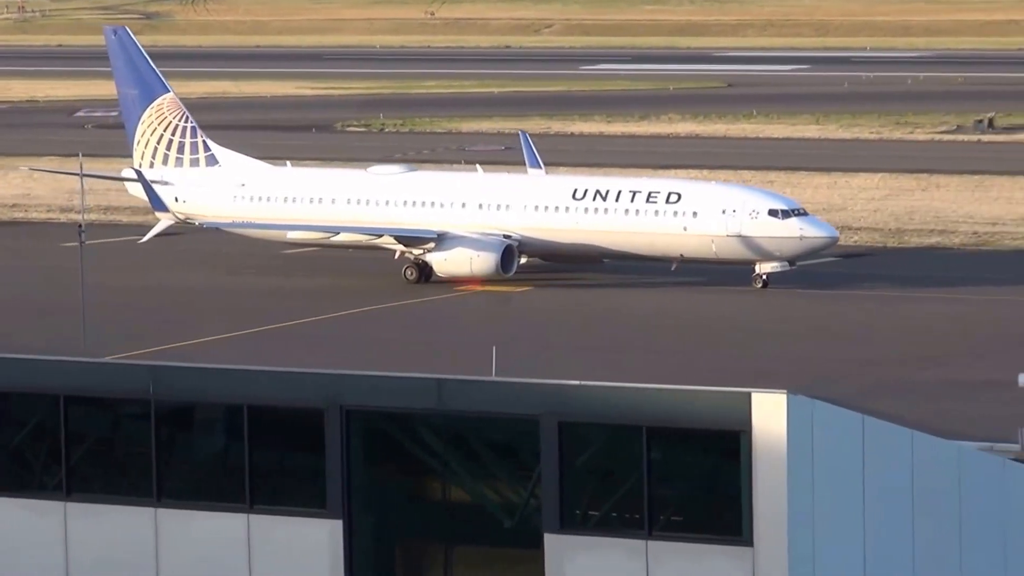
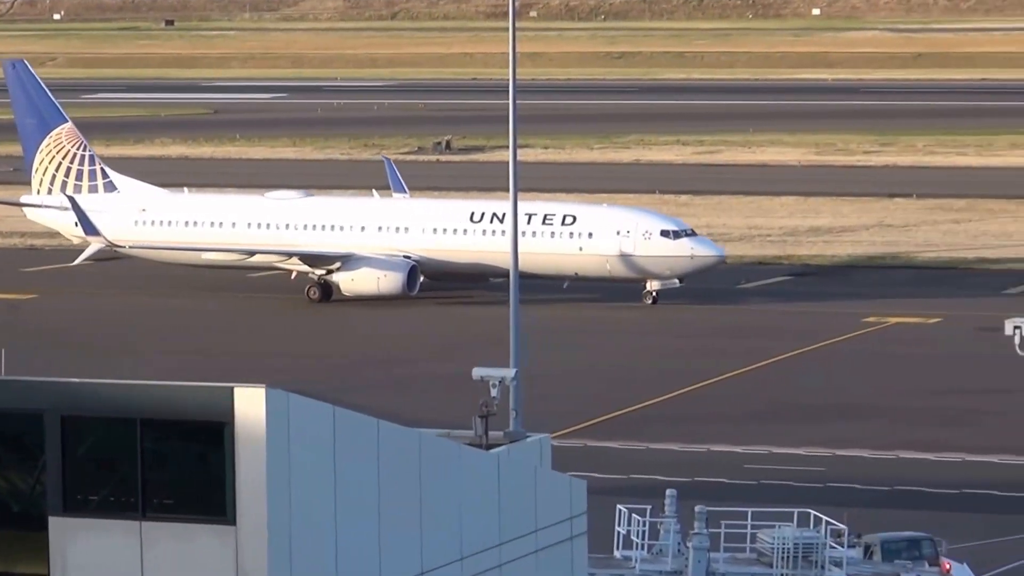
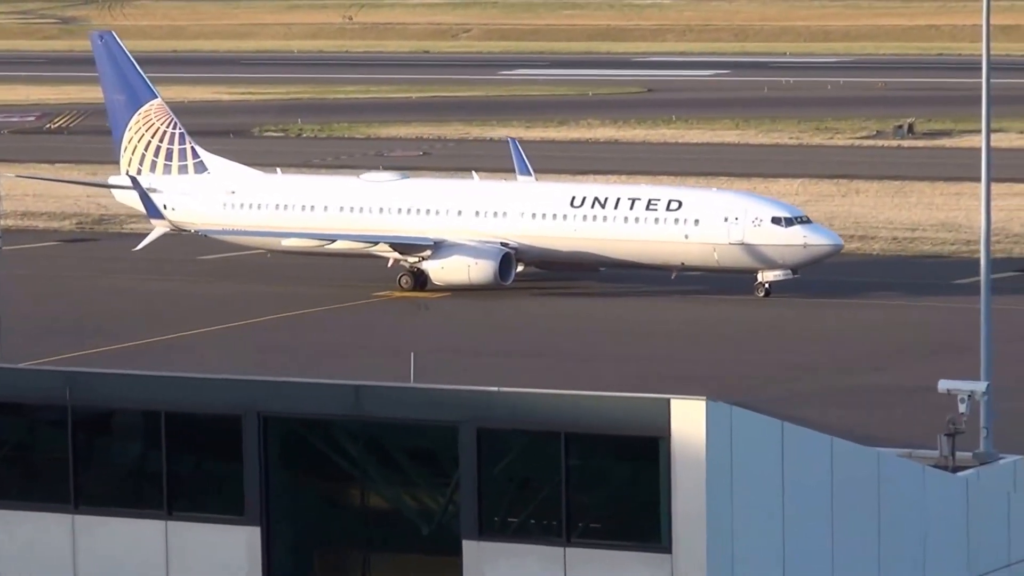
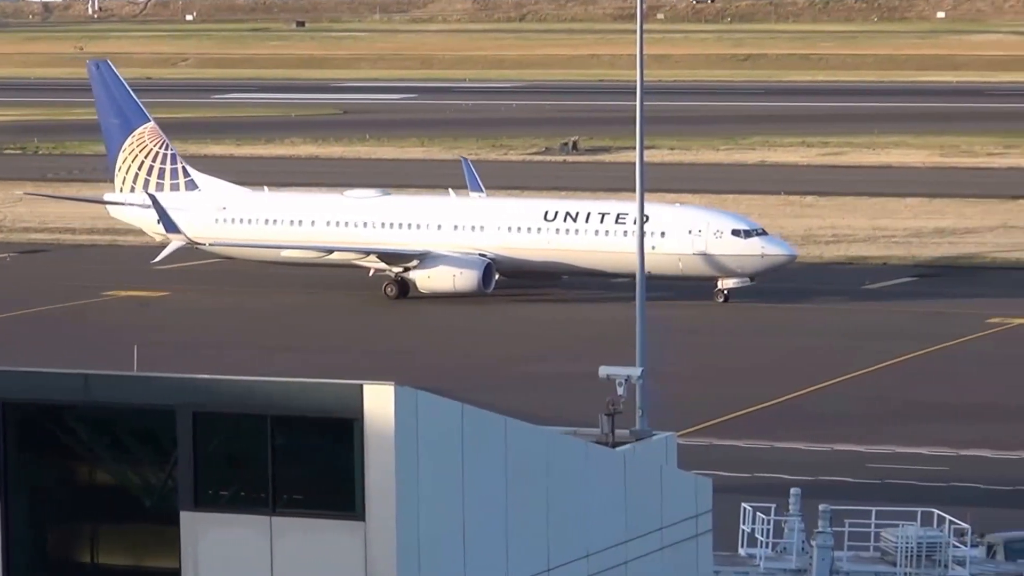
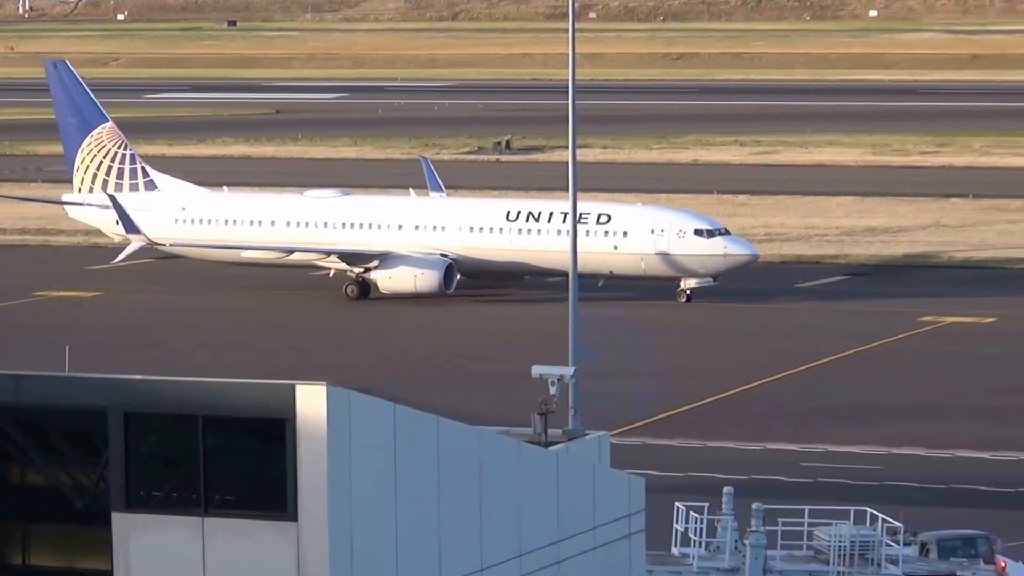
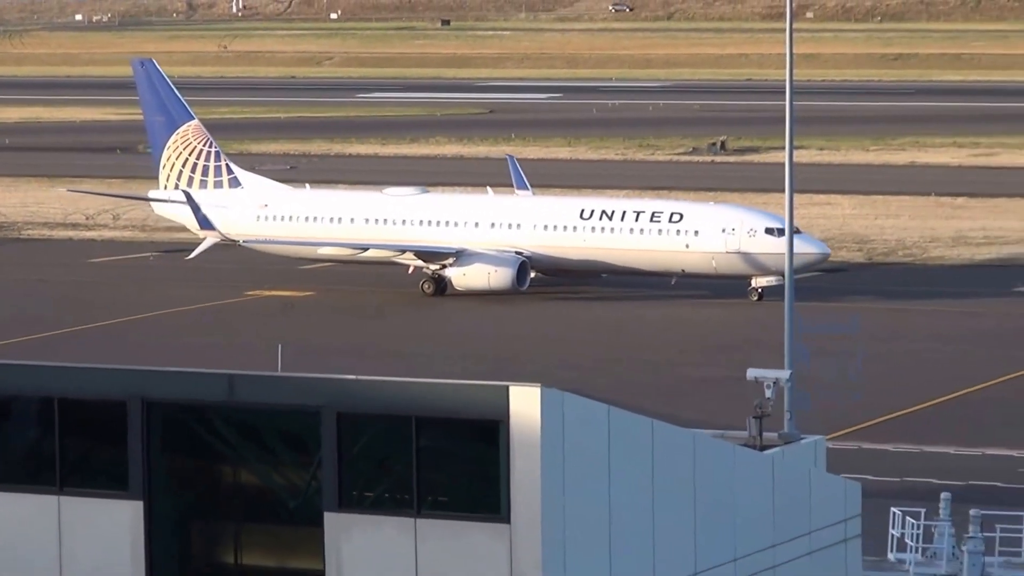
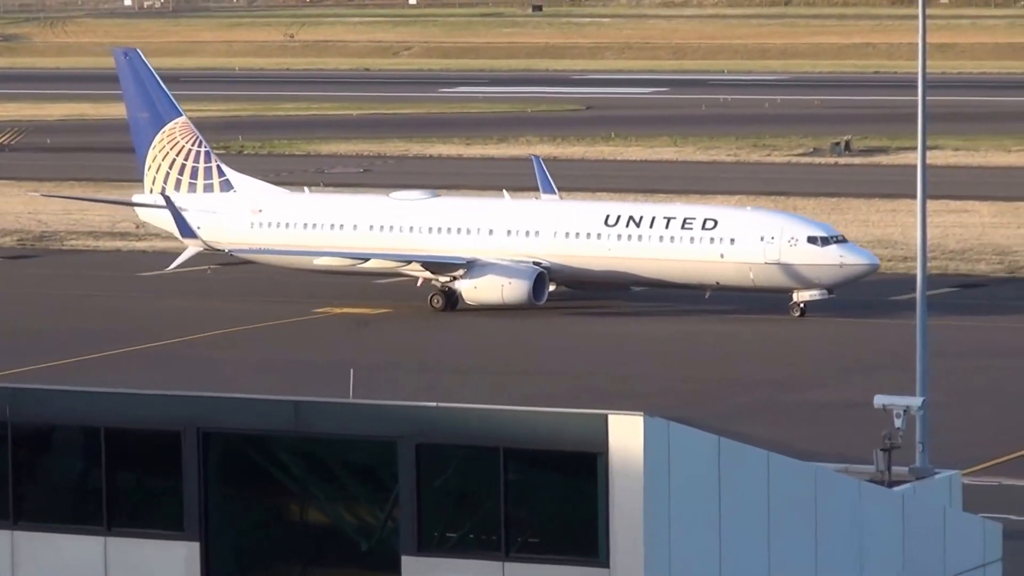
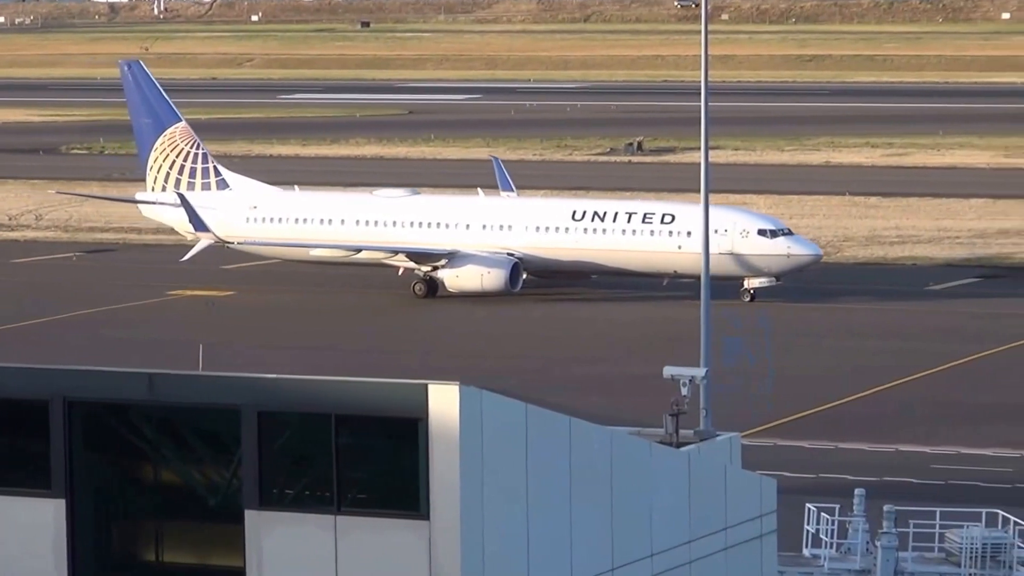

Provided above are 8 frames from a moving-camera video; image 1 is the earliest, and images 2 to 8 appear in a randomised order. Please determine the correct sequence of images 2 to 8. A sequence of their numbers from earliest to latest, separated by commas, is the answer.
3, 7, 6, 8, 4, 5, 2
